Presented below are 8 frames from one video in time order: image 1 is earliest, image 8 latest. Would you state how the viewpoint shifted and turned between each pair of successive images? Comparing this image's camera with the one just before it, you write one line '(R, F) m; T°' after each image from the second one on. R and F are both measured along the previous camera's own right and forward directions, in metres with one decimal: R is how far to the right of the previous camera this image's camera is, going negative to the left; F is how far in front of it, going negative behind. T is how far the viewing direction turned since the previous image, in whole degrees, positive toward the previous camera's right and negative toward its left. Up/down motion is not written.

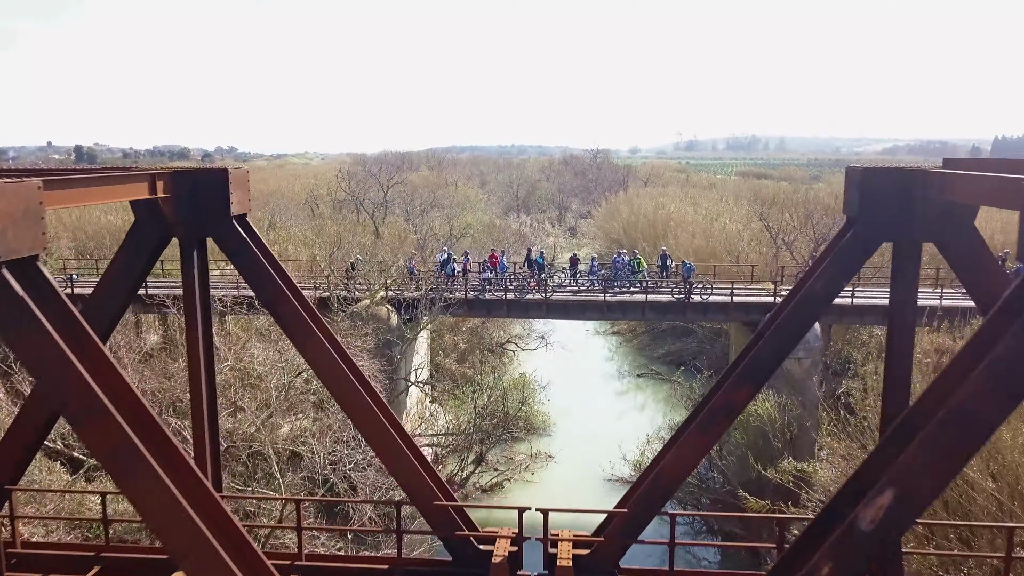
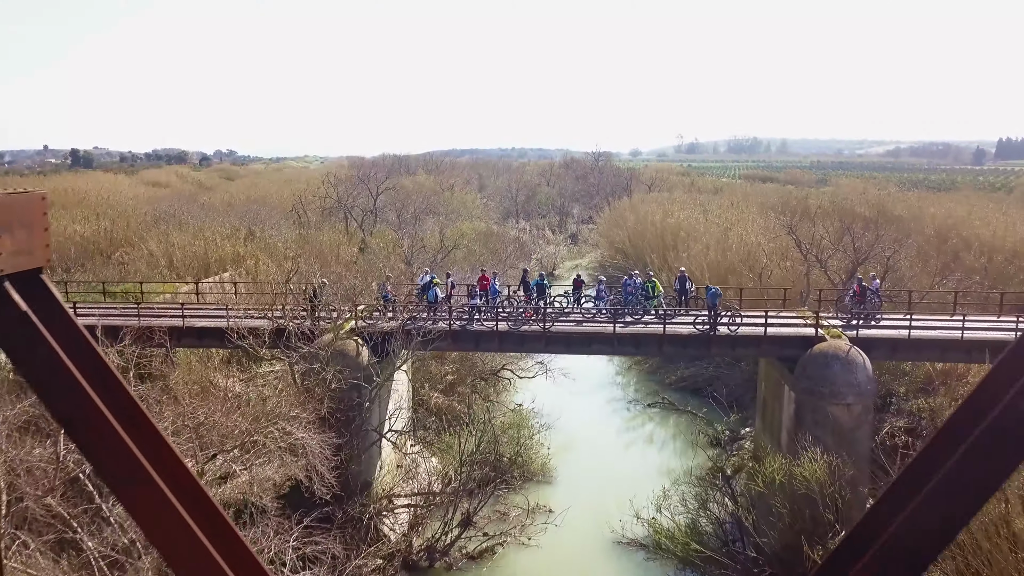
(+0.2, +3.1) m; 0°
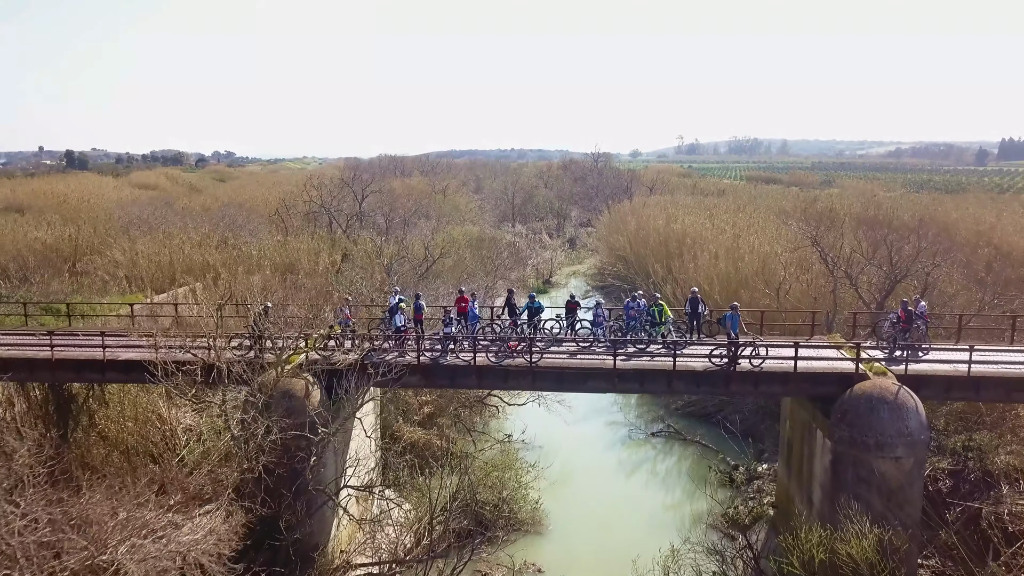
(+0.3, +2.8) m; 0°
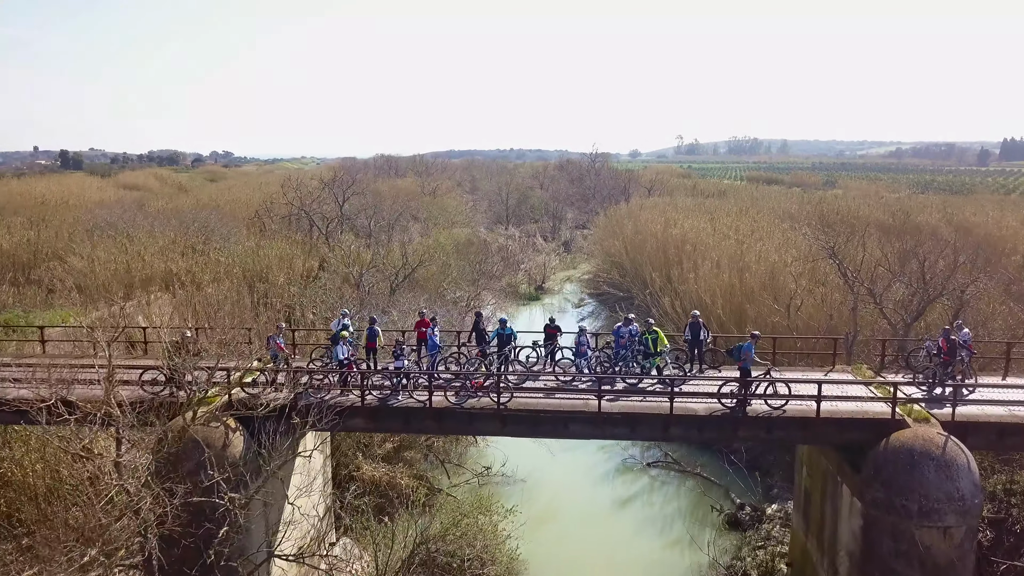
(+0.5, +2.5) m; 0°
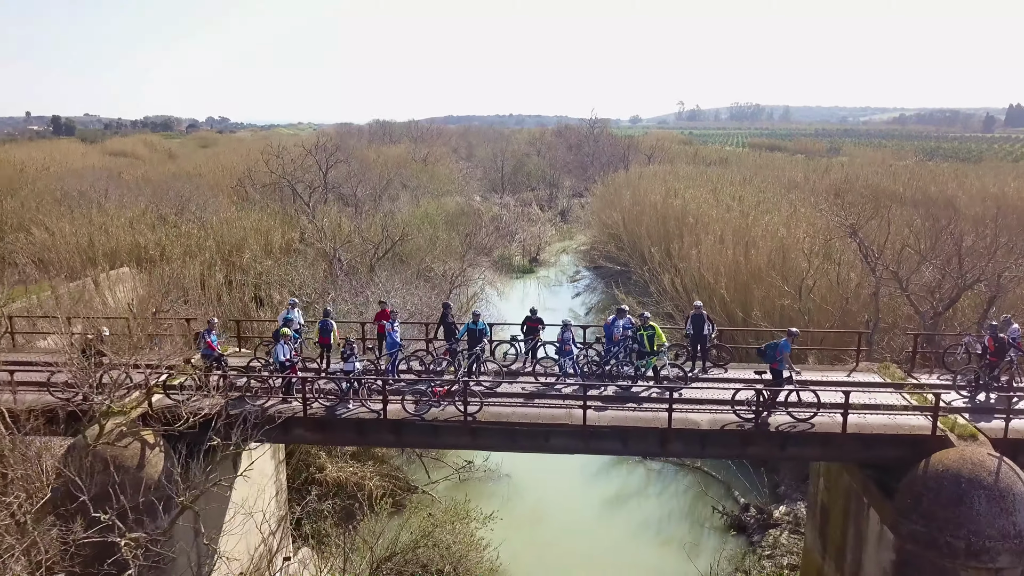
(+0.4, +1.9) m; 0°
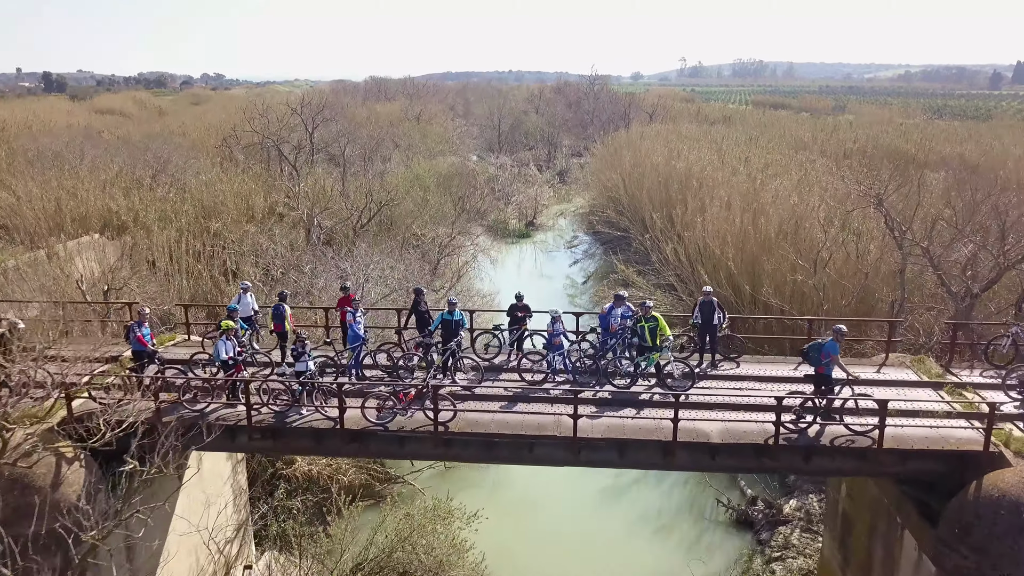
(+0.2, +1.5) m; 0°
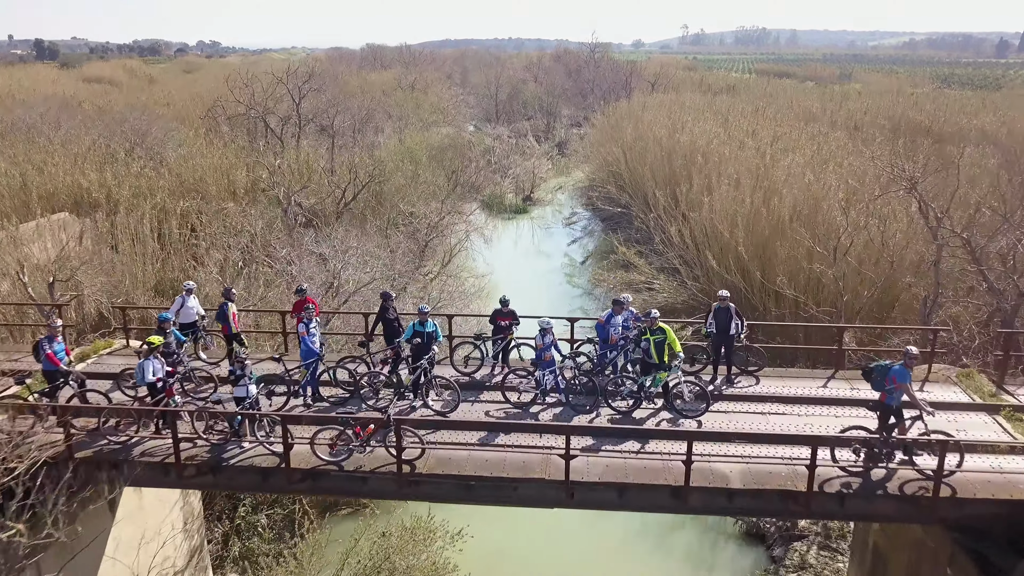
(+0.2, +1.5) m; 0°
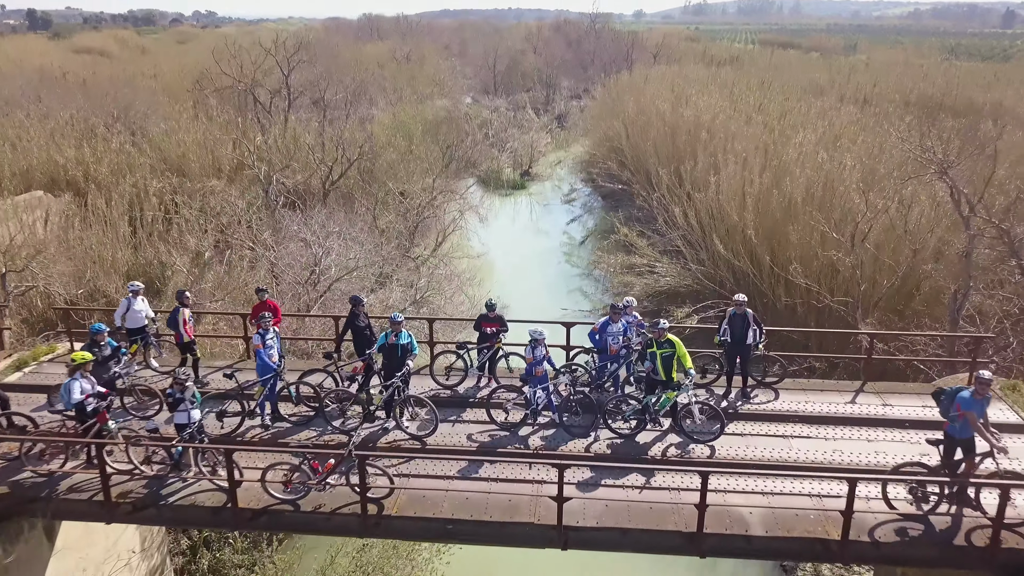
(+0.1, +1.1) m; 0°
